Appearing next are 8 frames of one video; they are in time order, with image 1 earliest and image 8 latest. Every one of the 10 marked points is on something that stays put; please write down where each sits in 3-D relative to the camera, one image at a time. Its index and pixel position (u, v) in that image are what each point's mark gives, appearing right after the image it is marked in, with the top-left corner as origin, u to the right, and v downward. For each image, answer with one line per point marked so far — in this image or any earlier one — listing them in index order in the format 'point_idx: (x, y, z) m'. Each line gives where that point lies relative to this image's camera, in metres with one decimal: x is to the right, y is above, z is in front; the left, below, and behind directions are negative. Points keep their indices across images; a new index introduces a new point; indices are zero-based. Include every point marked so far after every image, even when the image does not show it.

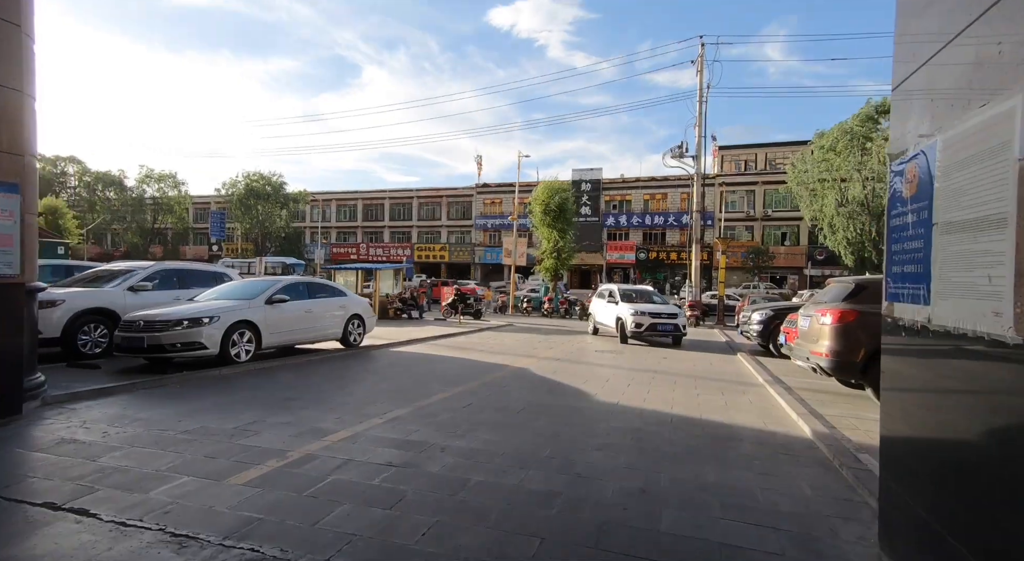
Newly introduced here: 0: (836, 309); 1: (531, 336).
0: (+4.3, -0.4, +7.1) m
1: (+0.6, -1.8, +16.3) m
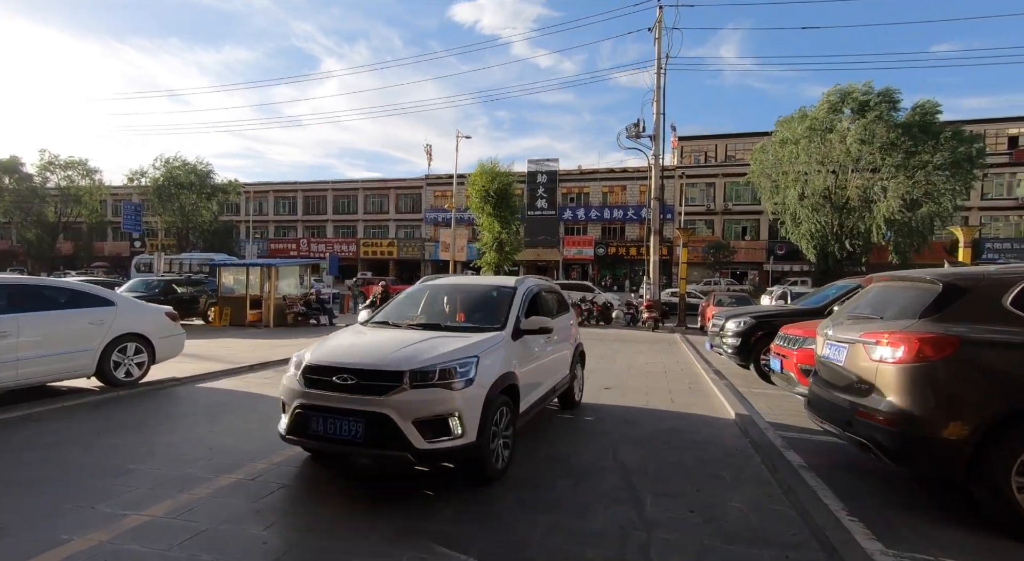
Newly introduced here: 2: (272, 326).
0: (+2.8, -0.4, +3.7) m
1: (-1.6, -1.7, +12.7) m
2: (-9.5, -1.8, +20.5) m
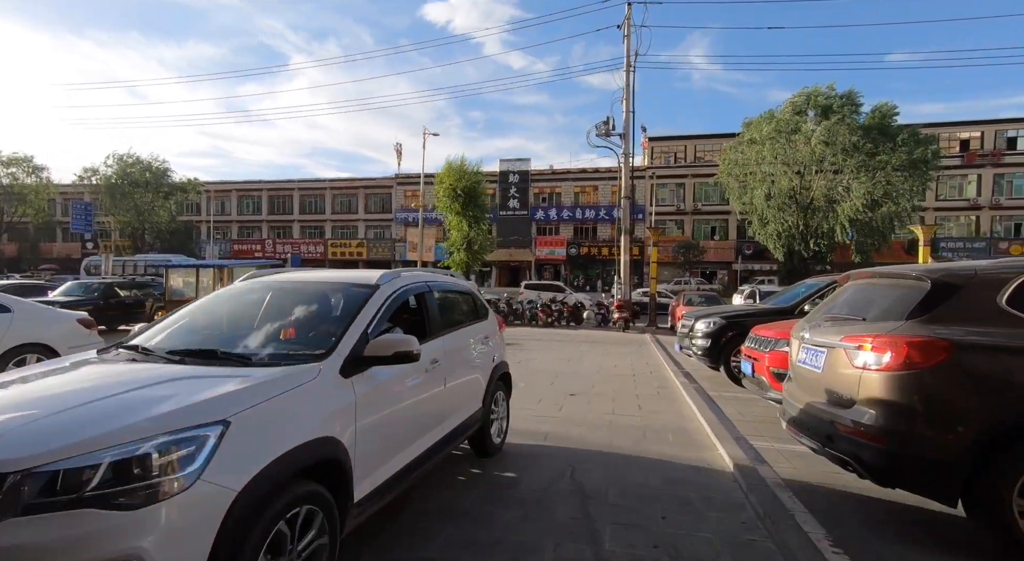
0: (+2.4, -0.4, +3.3) m
1: (-2.4, -1.8, +12.0) m
2: (-10.7, -1.9, +19.4) m
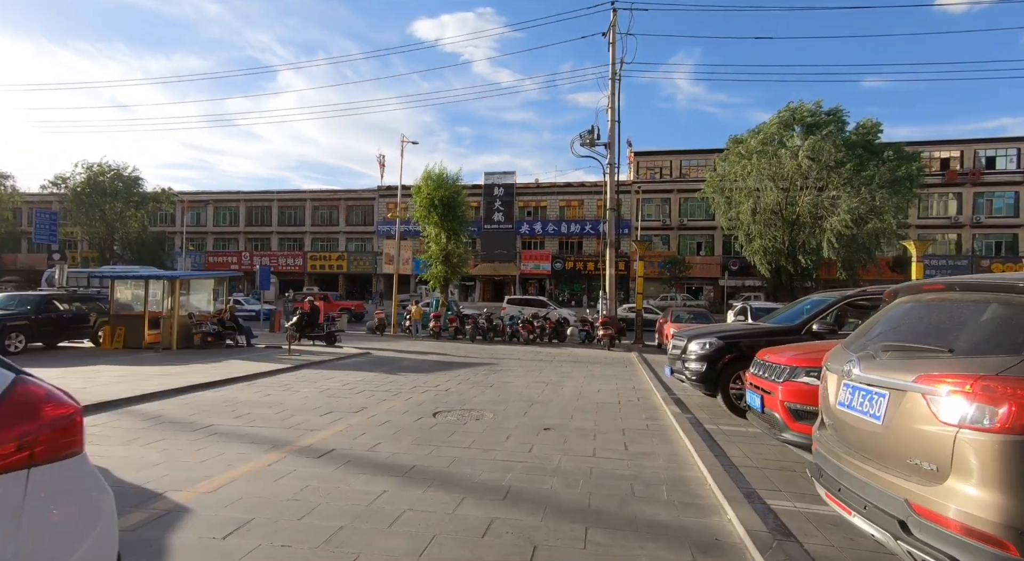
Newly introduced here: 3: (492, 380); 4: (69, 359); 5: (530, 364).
0: (+2.0, -0.4, +2.2) m
1: (-3.0, -2.0, +10.8) m
2: (-11.4, -2.3, +17.9) m
3: (-0.4, -2.0, +10.7) m
4: (-13.6, -2.4, +16.5) m
5: (+0.5, -2.2, +13.7) m
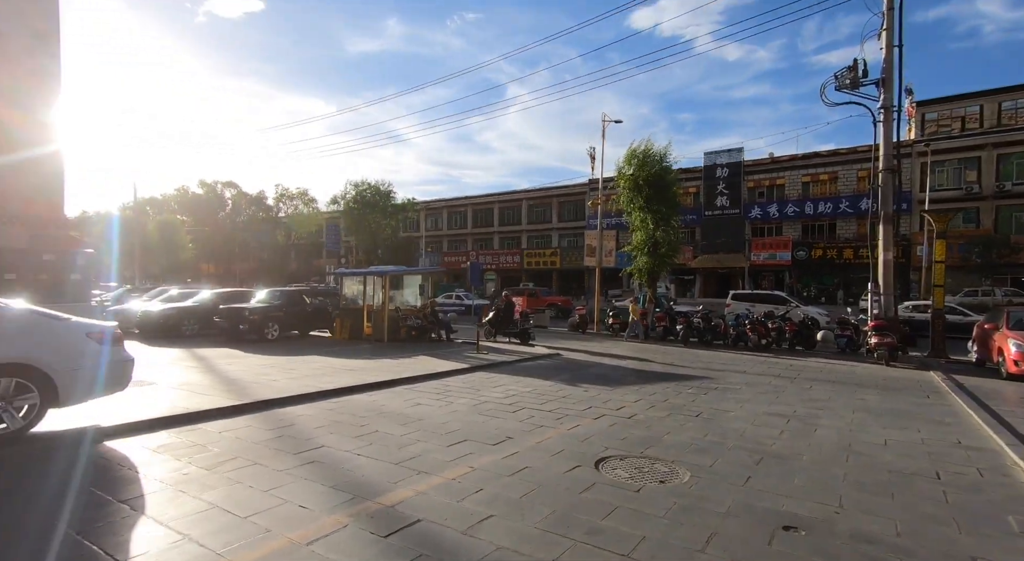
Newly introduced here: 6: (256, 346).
0: (+1.6, -0.3, -1.1) m
1: (+0.4, -1.9, +8.8) m
2: (-4.5, -2.1, +18.7) m
3: (+2.8, -1.8, +7.7) m
4: (-7.1, -2.3, +18.3) m
5: (+4.8, -2.0, +10.1) m
6: (-8.6, -2.2, +17.9) m
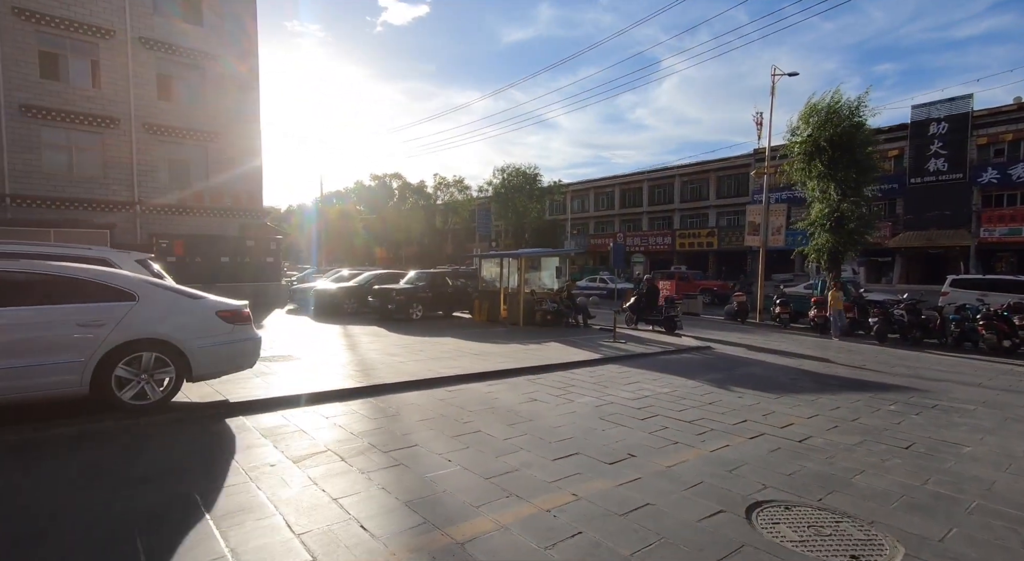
0: (+0.7, -0.3, -2.5) m
1: (+2.3, -1.6, +7.4) m
2: (+0.4, -1.5, +18.3) m
3: (+4.3, -1.6, +5.6) m
4: (-2.3, -1.6, +18.6) m
5: (+6.9, -1.7, +7.4) m
6: (-3.9, -1.6, +18.7) m
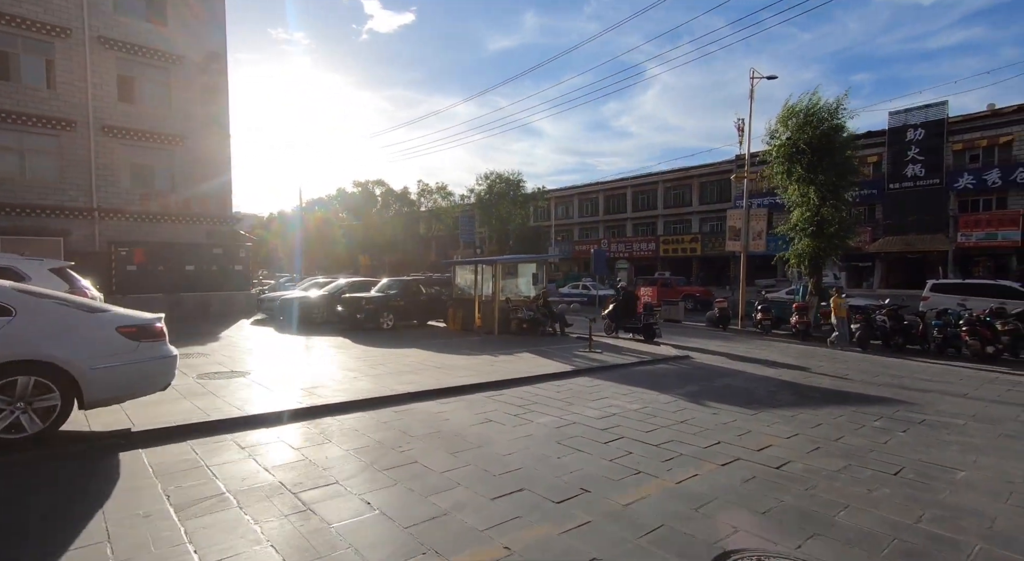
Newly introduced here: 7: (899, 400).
0: (+0.4, -0.3, -3.1) m
1: (+1.8, -1.7, +6.8) m
2: (-0.5, -1.8, +17.7) m
3: (+3.7, -1.7, +5.1) m
4: (-3.1, -1.9, +17.9) m
5: (+6.3, -1.8, +7.0) m
6: (-4.7, -1.8, +17.9) m
7: (+5.9, -1.8, +8.0) m
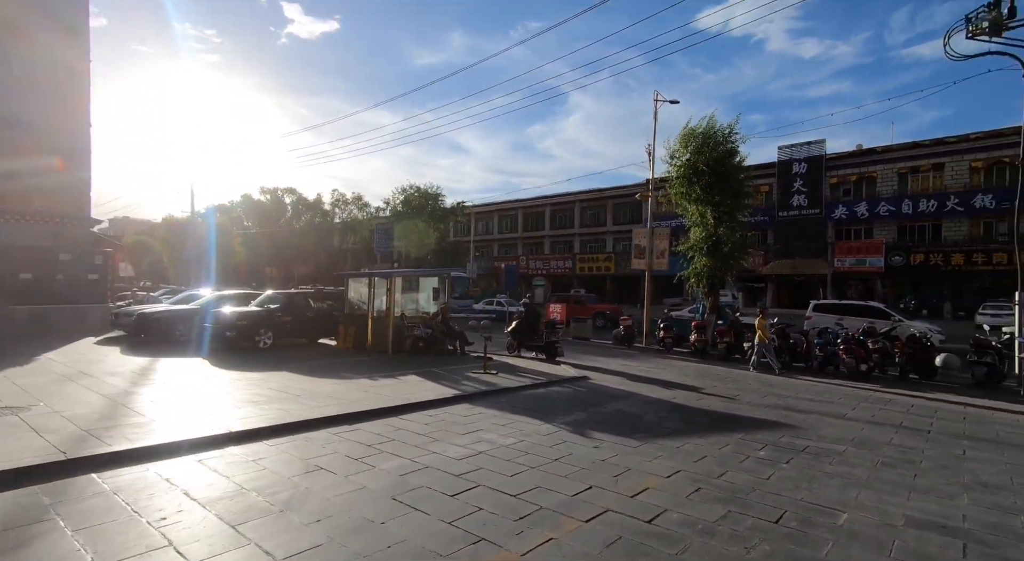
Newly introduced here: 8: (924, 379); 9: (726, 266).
0: (+0.2, -0.2, -4.0) m
1: (+0.1, -1.9, +5.9) m
2: (-3.7, -2.2, +16.3) m
3: (+2.3, -1.9, +4.6) m
4: (-6.4, -2.3, +16.1) m
5: (+4.6, -2.1, +6.8) m
6: (-8.0, -2.2, +15.9) m
7: (+4.0, -2.1, +7.8) m
8: (+9.8, -2.4, +12.9) m
9: (+7.5, +0.5, +18.7) m
